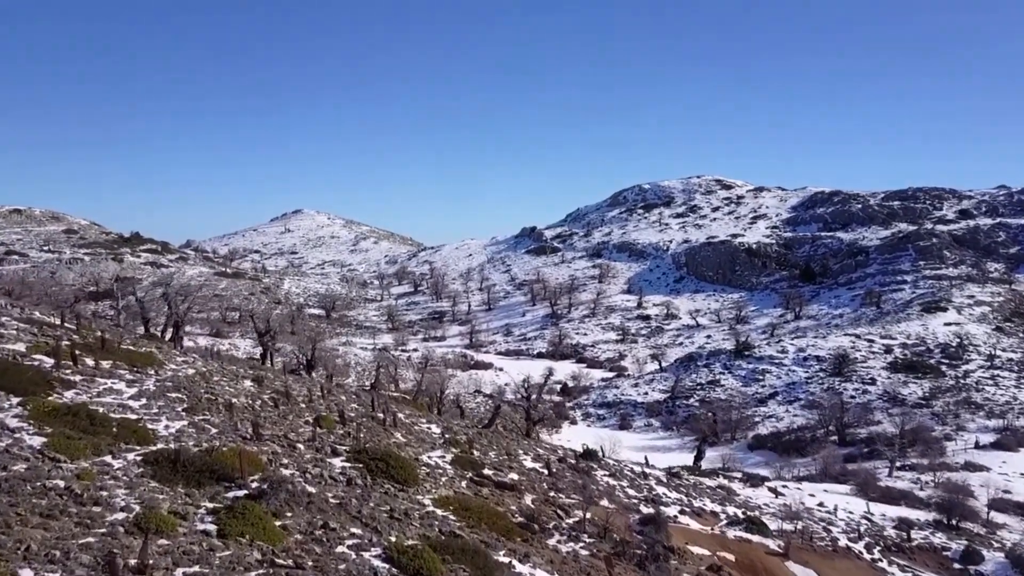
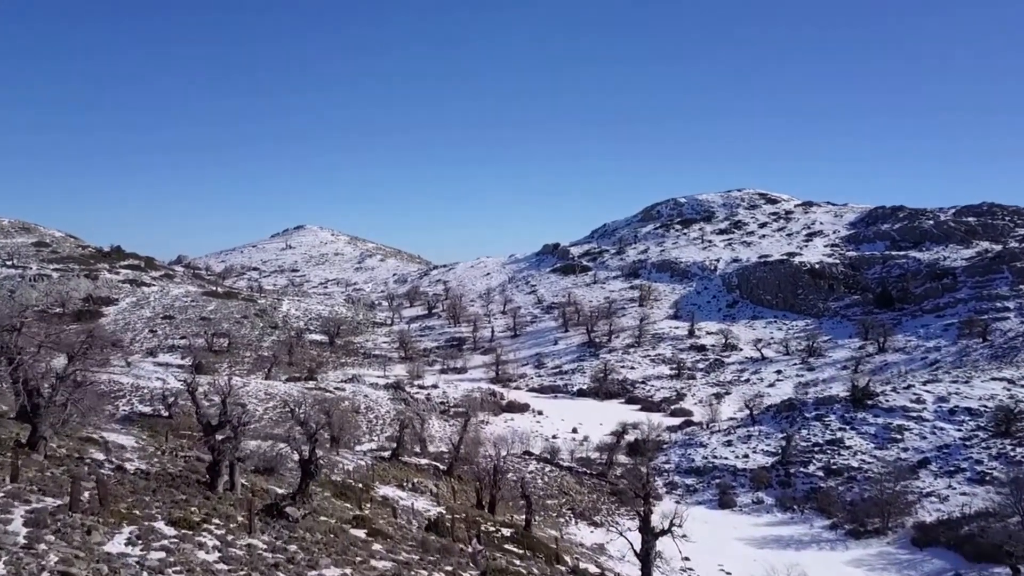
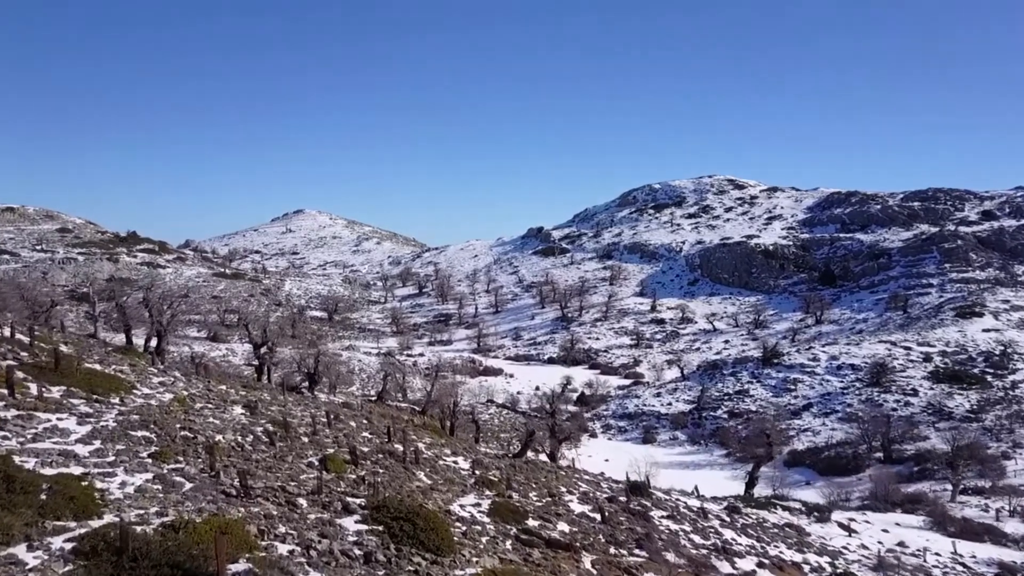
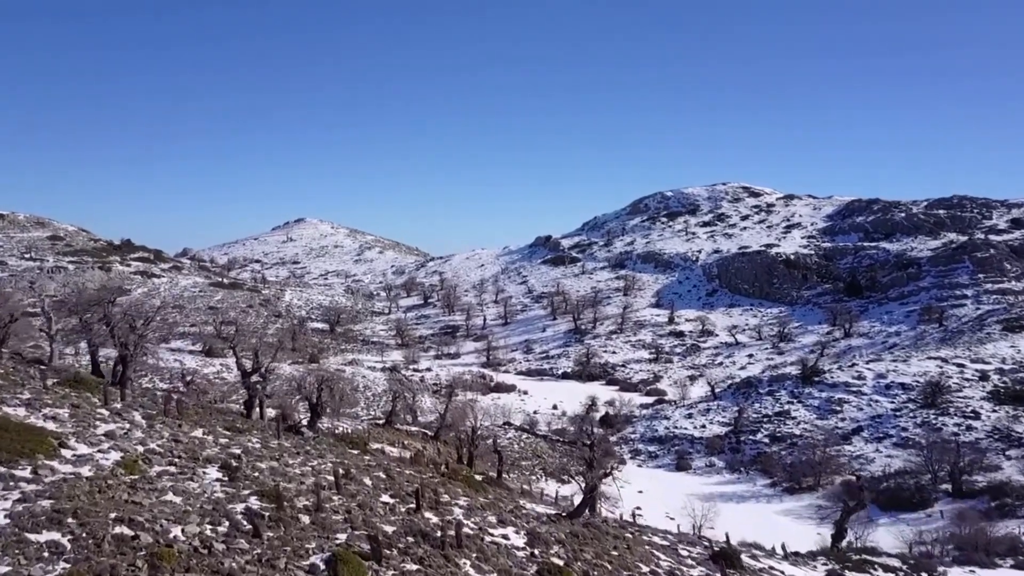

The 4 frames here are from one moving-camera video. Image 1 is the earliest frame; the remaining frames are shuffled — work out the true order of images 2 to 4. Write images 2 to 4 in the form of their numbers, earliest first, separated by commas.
3, 4, 2
